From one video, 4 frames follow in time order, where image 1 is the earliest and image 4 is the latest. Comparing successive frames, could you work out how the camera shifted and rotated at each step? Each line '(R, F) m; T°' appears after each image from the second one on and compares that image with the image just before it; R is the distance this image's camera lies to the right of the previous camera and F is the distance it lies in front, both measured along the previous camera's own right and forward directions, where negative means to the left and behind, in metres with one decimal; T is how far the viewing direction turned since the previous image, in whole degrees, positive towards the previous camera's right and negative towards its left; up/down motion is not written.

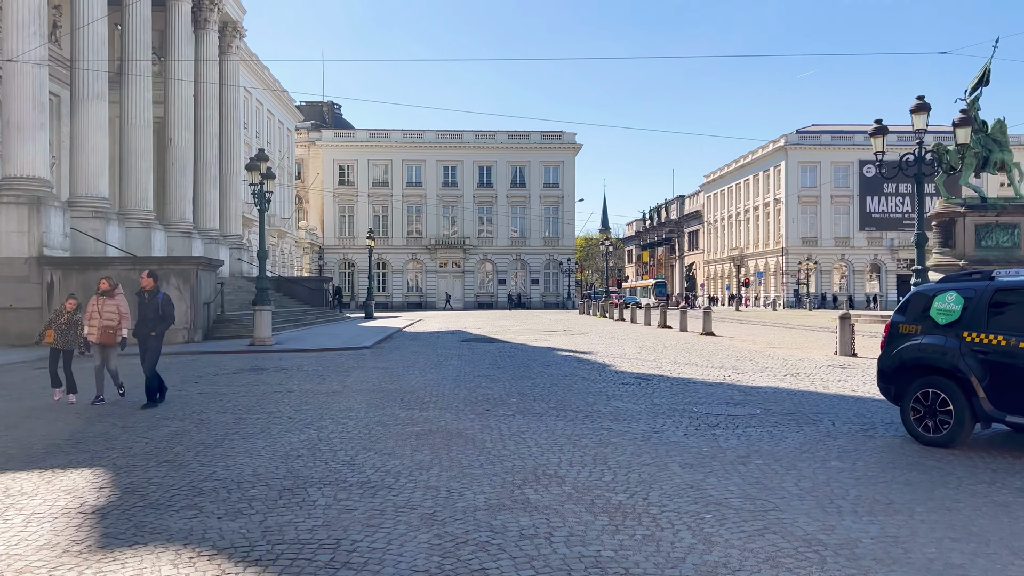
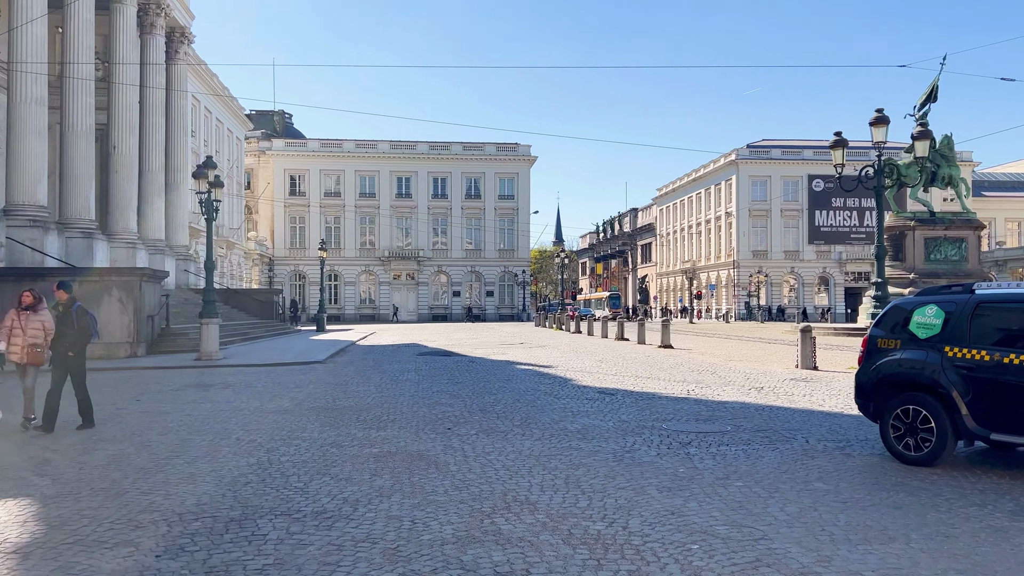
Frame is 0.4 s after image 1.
(-0.1, +0.4) m; +3°
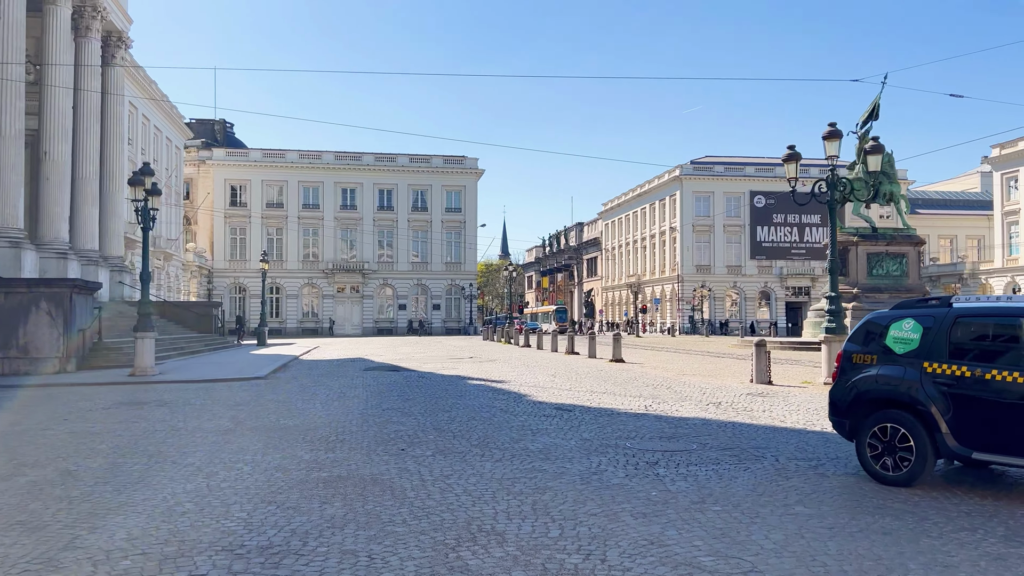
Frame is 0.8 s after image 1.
(-0.1, +0.4) m; +4°
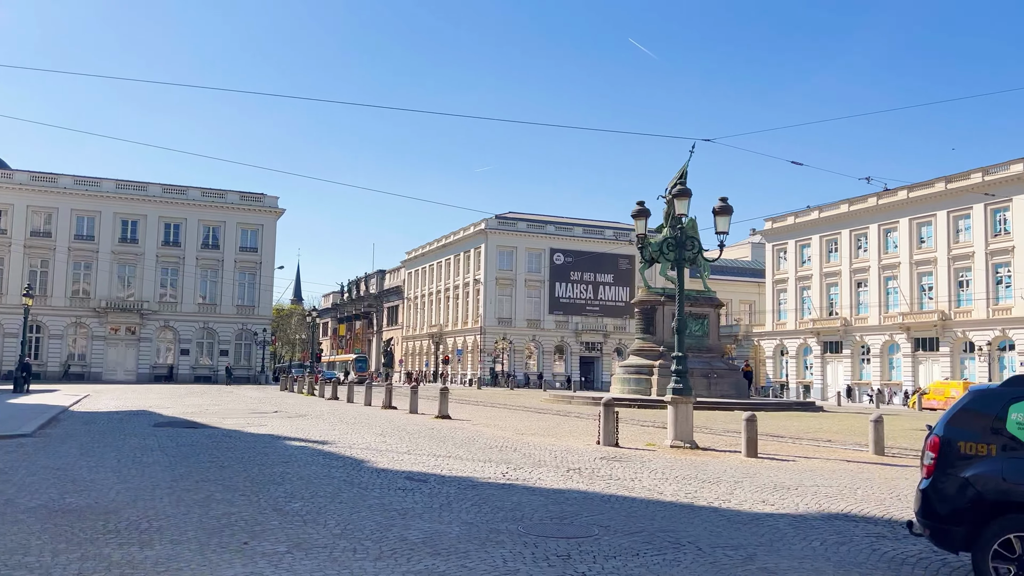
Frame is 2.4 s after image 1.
(-0.8, +1.5) m; +14°
